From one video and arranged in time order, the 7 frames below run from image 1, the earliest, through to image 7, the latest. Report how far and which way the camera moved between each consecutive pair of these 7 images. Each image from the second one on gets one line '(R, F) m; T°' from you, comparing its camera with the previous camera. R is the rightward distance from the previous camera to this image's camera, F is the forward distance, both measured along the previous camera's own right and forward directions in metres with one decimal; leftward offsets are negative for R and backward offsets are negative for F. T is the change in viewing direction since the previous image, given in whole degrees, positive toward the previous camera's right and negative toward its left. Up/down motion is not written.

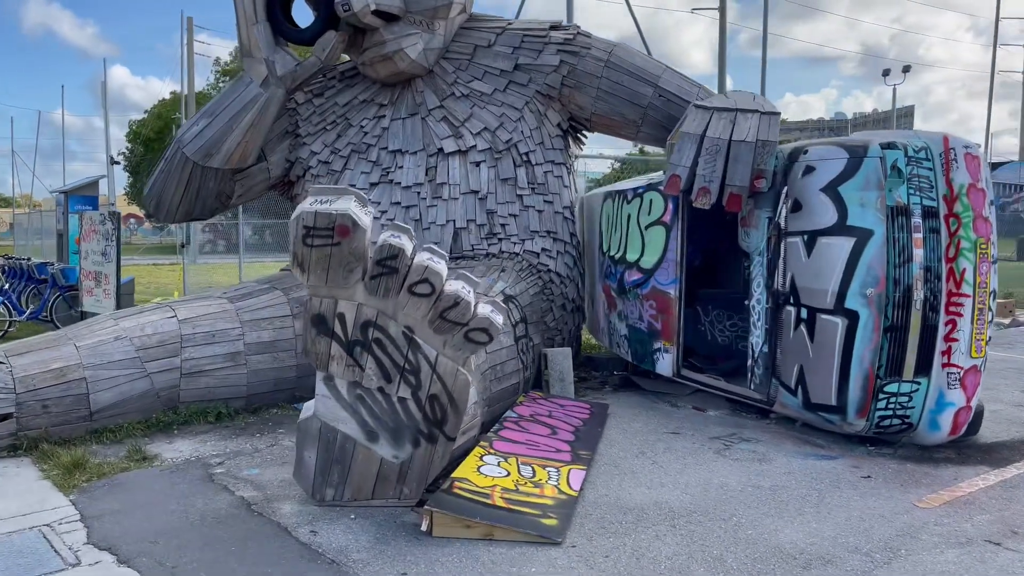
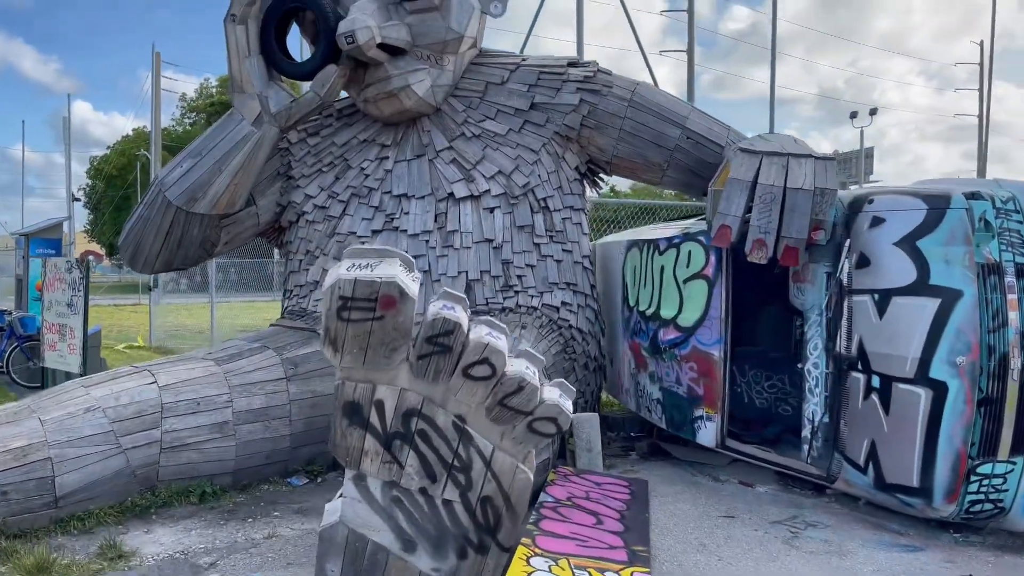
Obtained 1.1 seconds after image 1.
(-0.3, +0.5) m; +2°
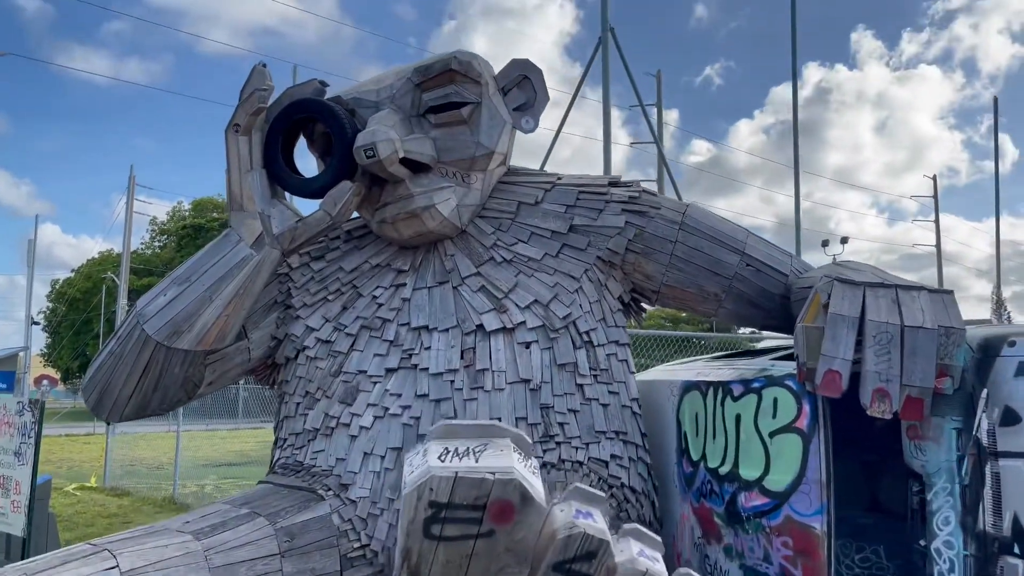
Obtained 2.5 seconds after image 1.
(-0.4, +0.8) m; +2°
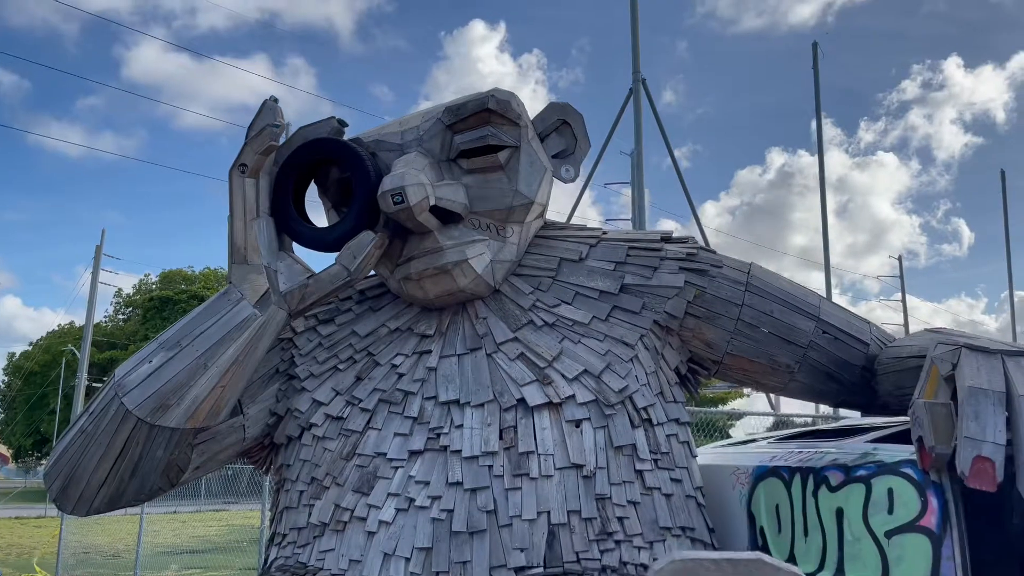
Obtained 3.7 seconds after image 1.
(-0.4, +0.6) m; +2°
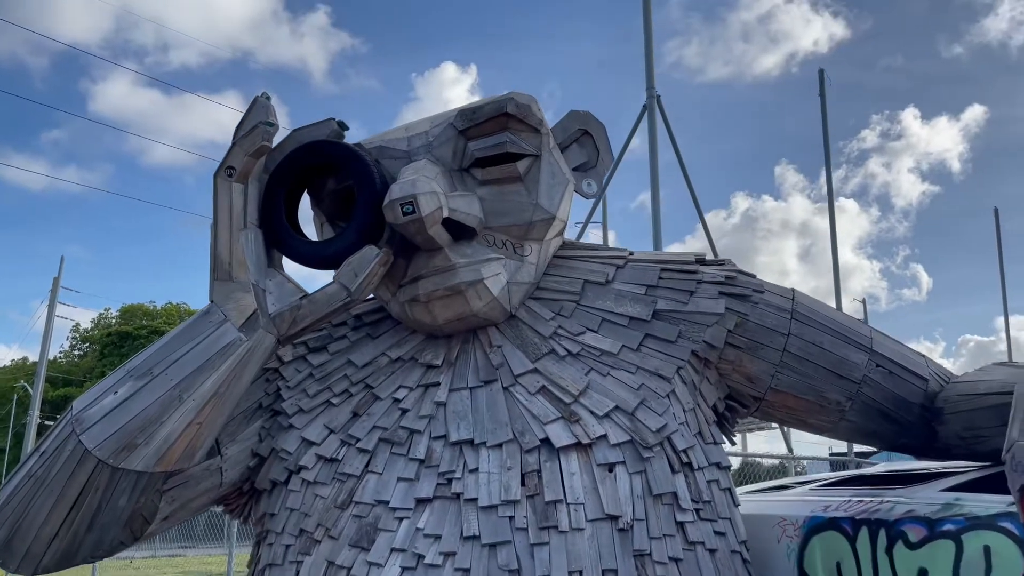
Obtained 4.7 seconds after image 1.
(-0.2, +0.5) m; +2°
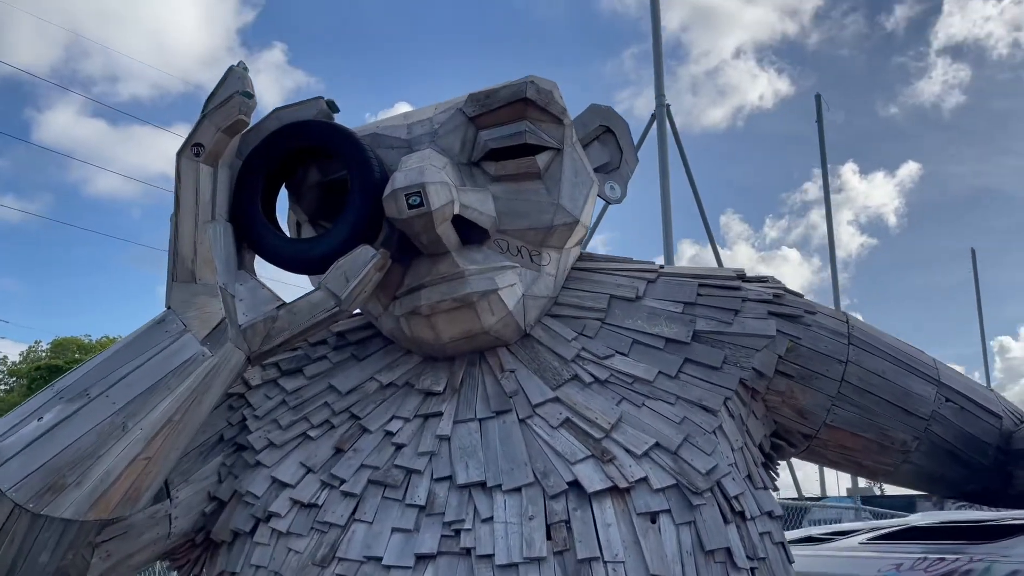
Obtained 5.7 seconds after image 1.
(-0.3, +0.6) m; +3°
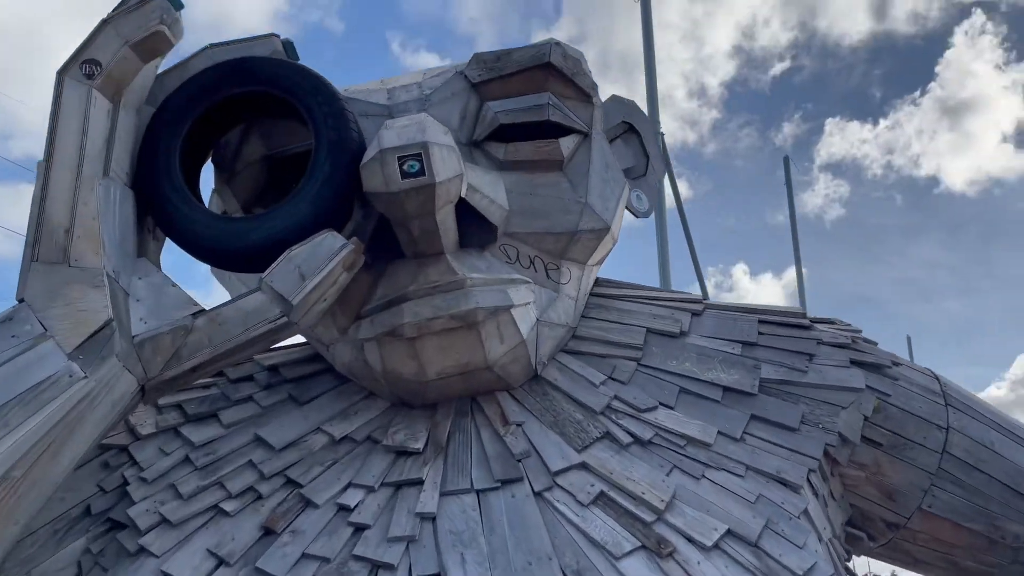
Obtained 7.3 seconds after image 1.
(-0.3, +0.9) m; +7°
